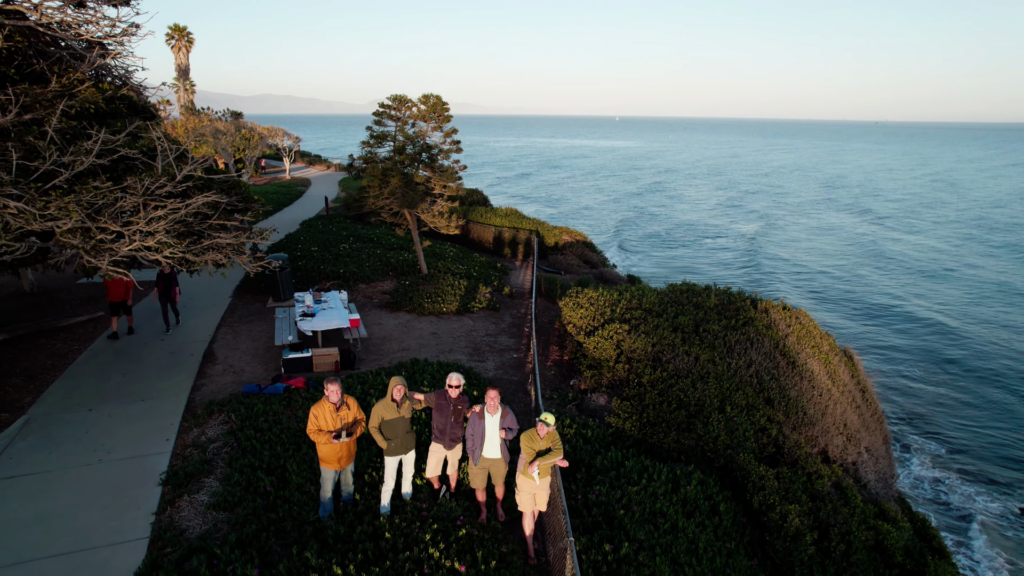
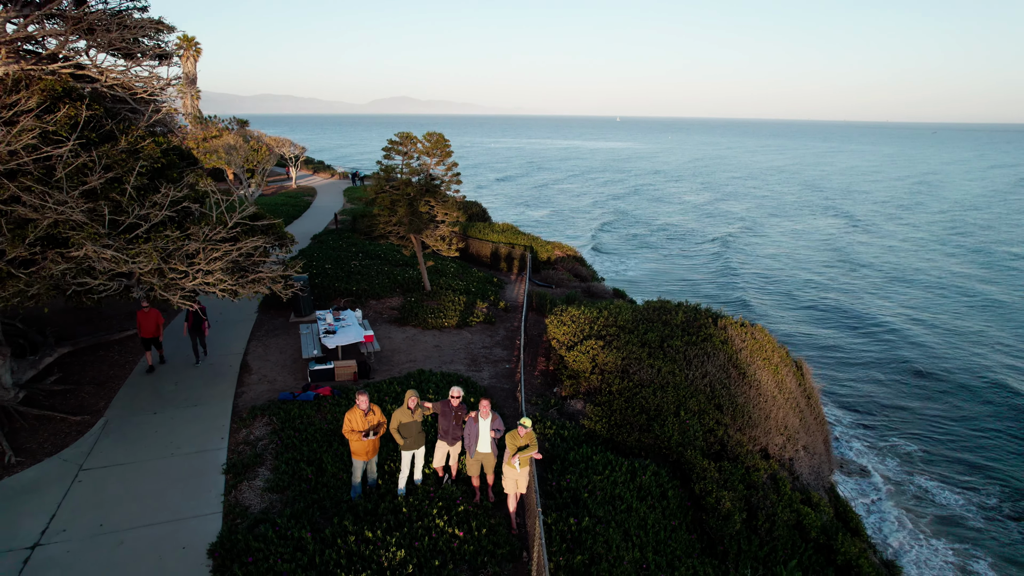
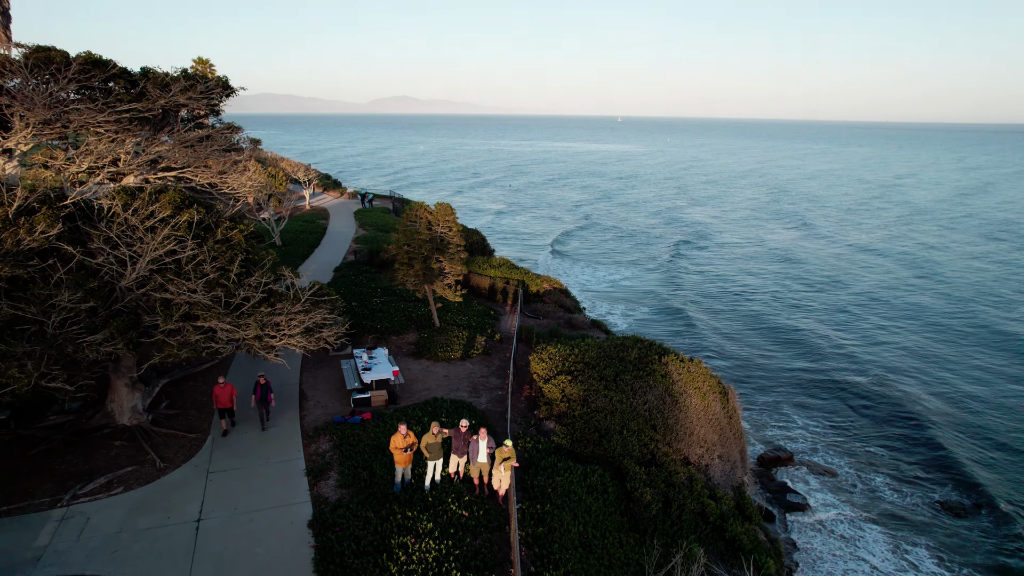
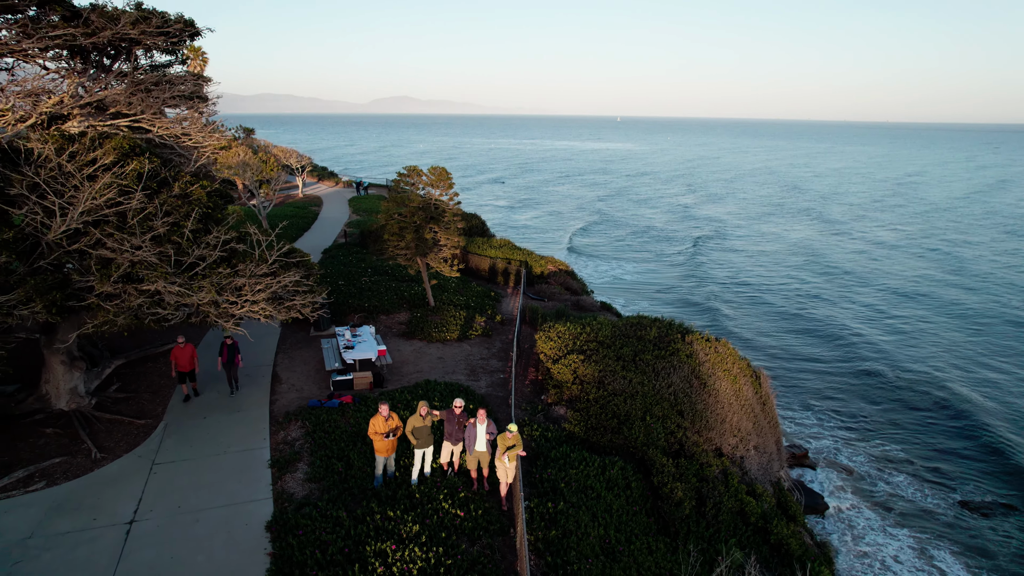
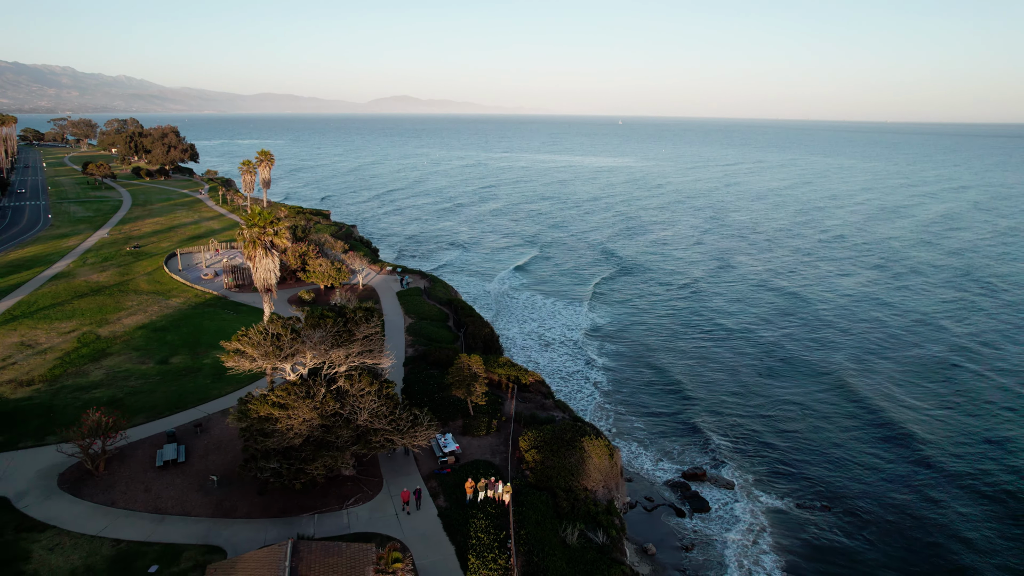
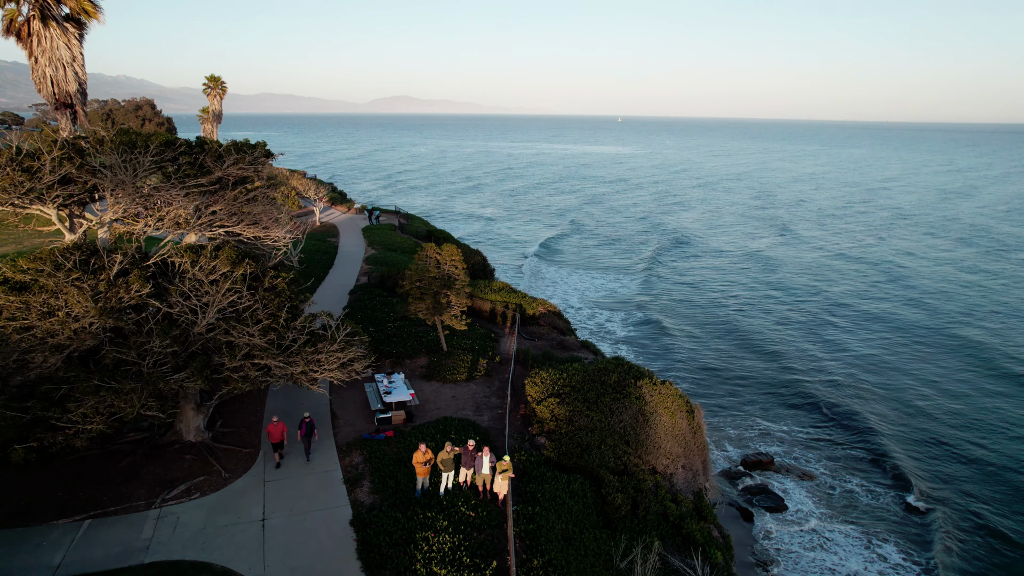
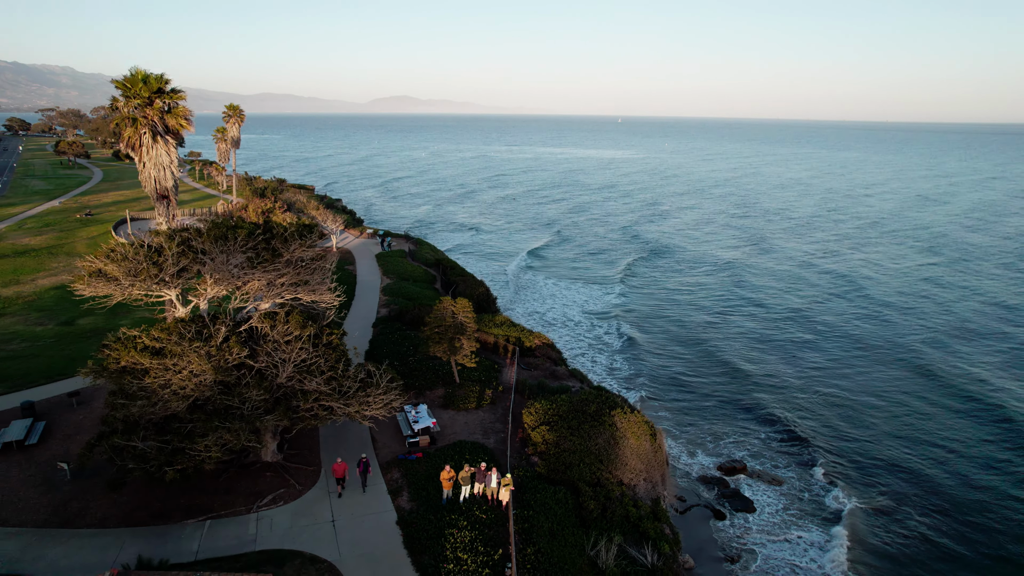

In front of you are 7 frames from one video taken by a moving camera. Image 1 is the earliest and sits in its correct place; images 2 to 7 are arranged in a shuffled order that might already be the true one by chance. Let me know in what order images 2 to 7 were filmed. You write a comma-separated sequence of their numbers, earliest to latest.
2, 4, 3, 6, 7, 5
